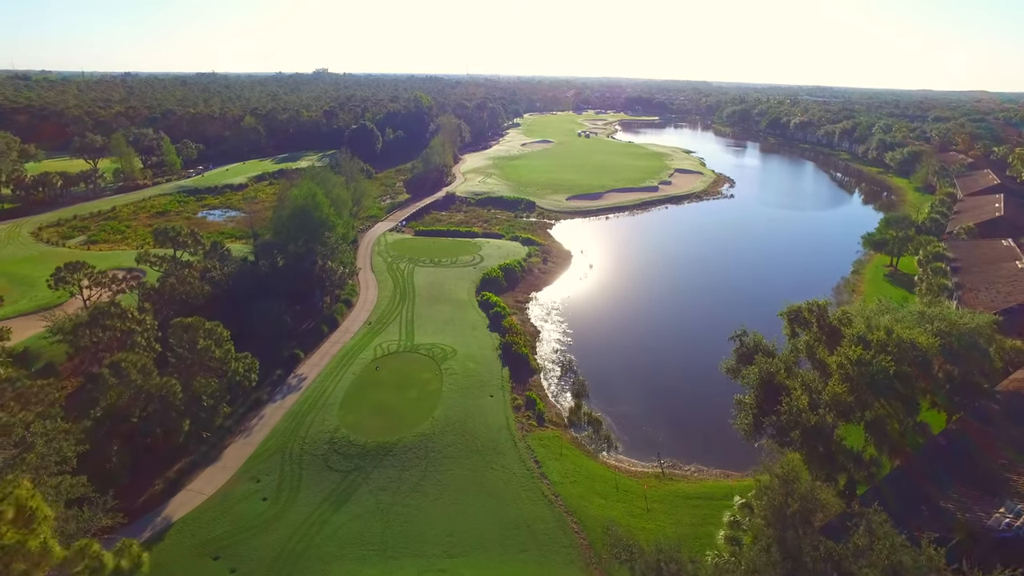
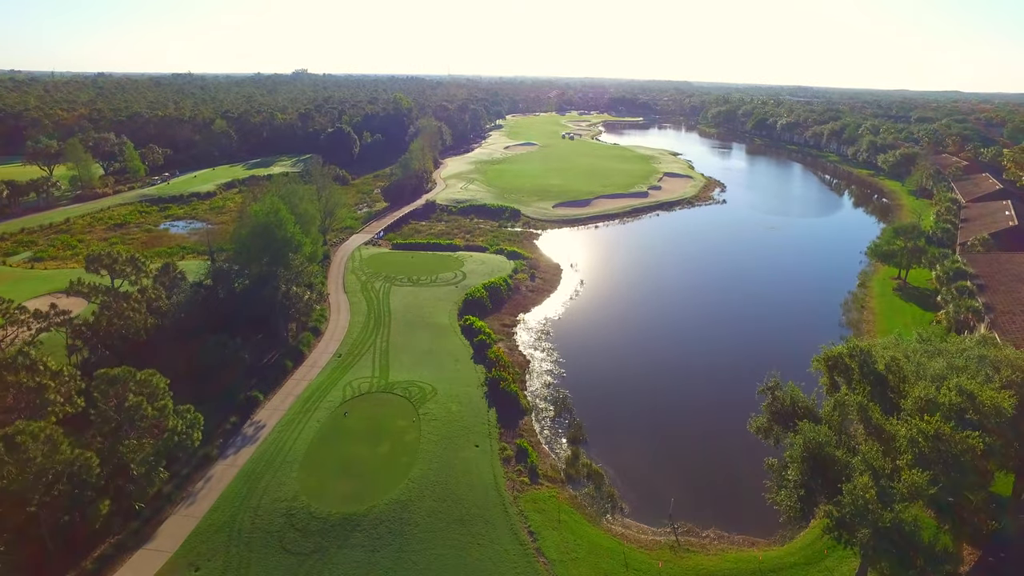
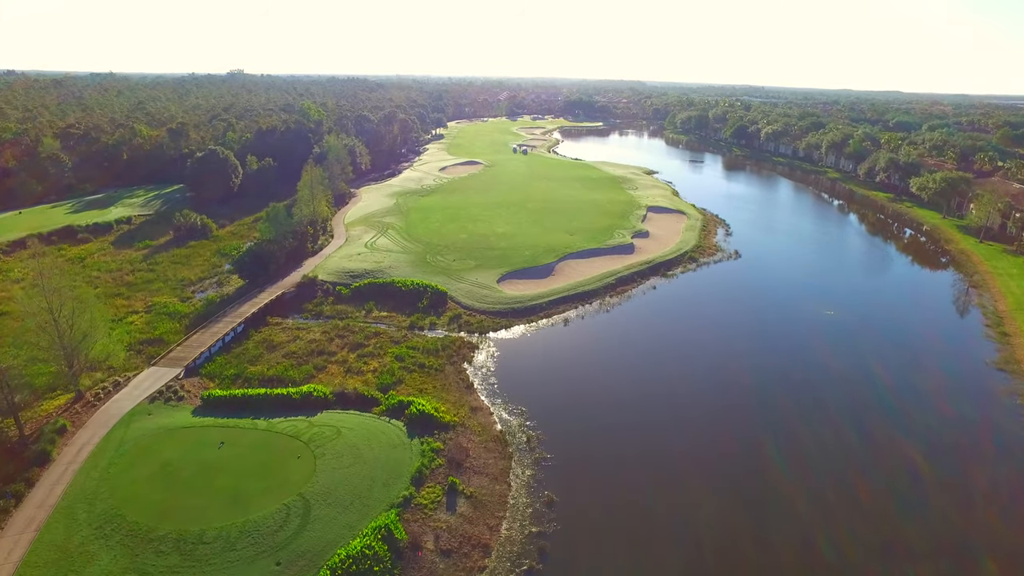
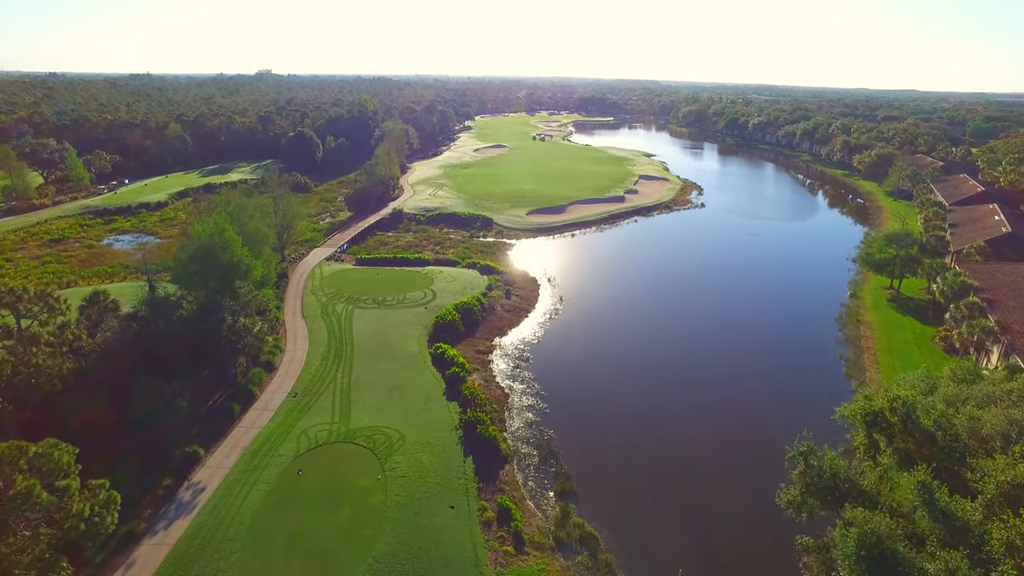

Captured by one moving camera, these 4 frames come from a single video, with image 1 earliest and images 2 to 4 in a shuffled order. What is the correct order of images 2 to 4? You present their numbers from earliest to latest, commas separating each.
2, 4, 3
